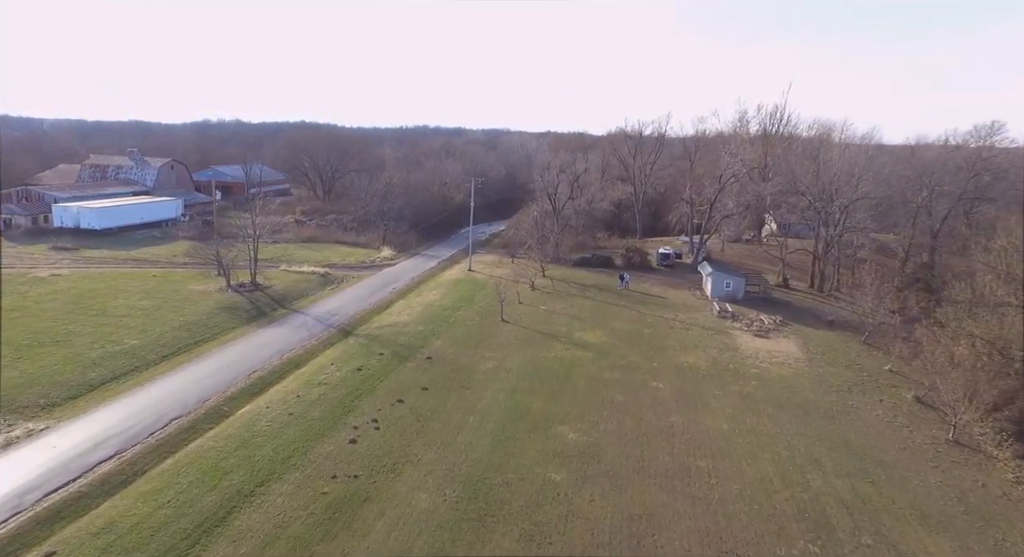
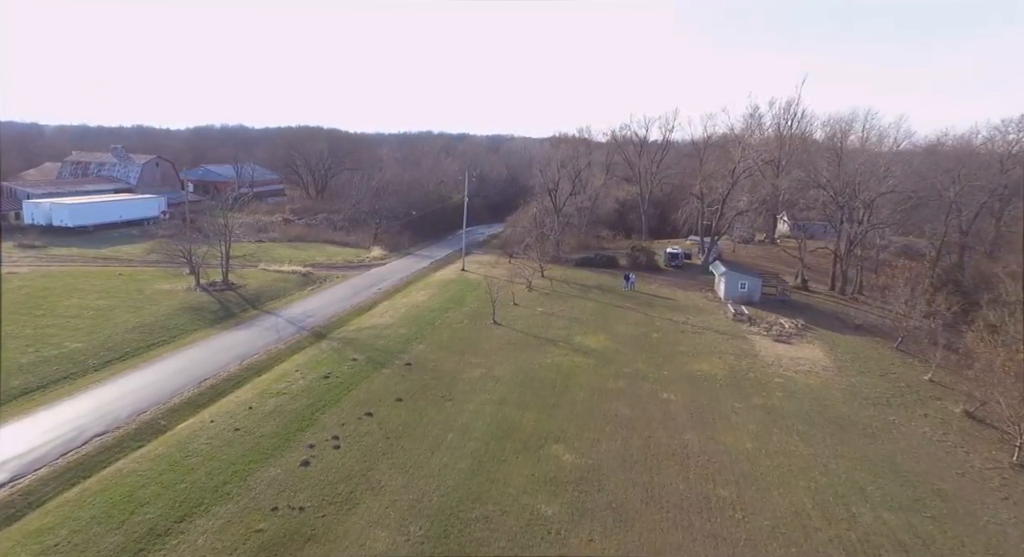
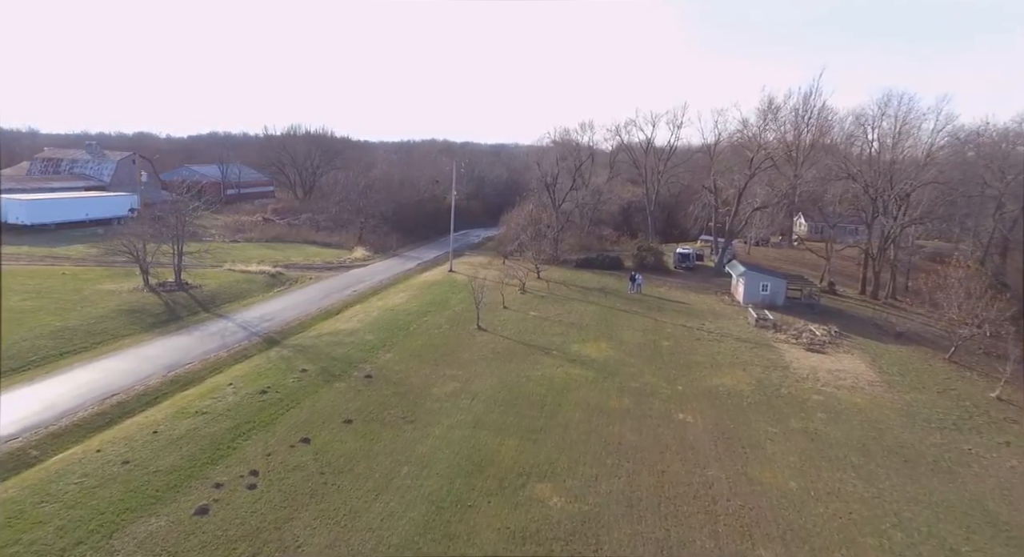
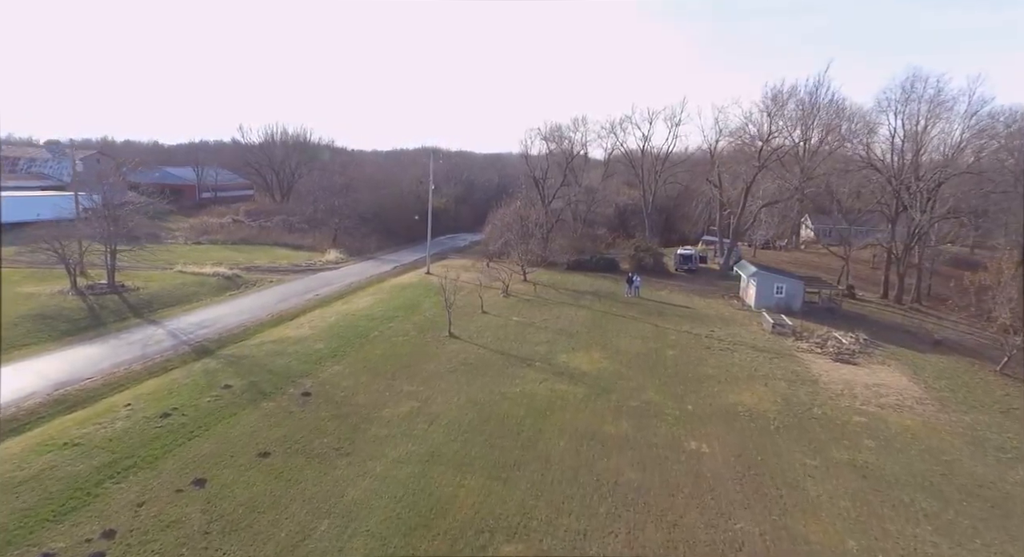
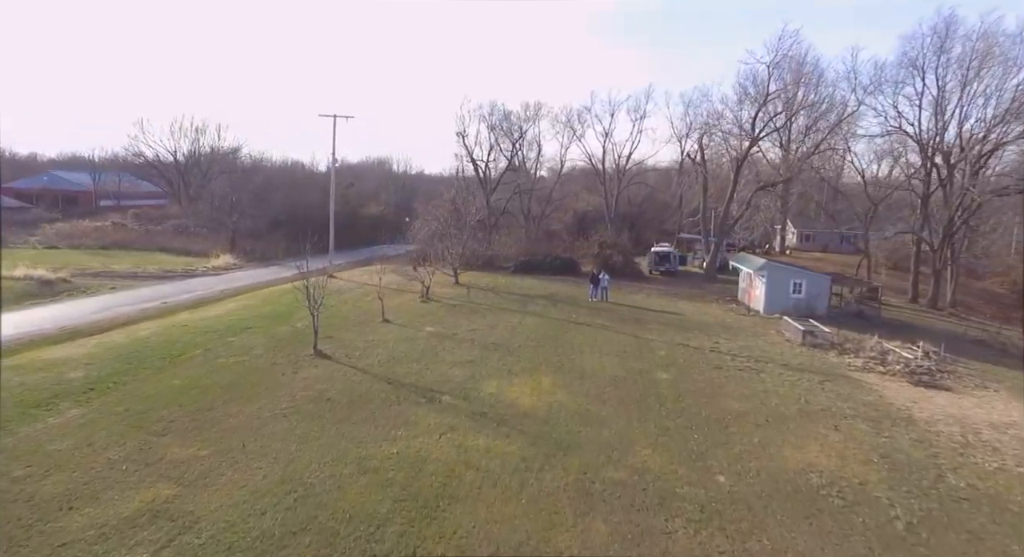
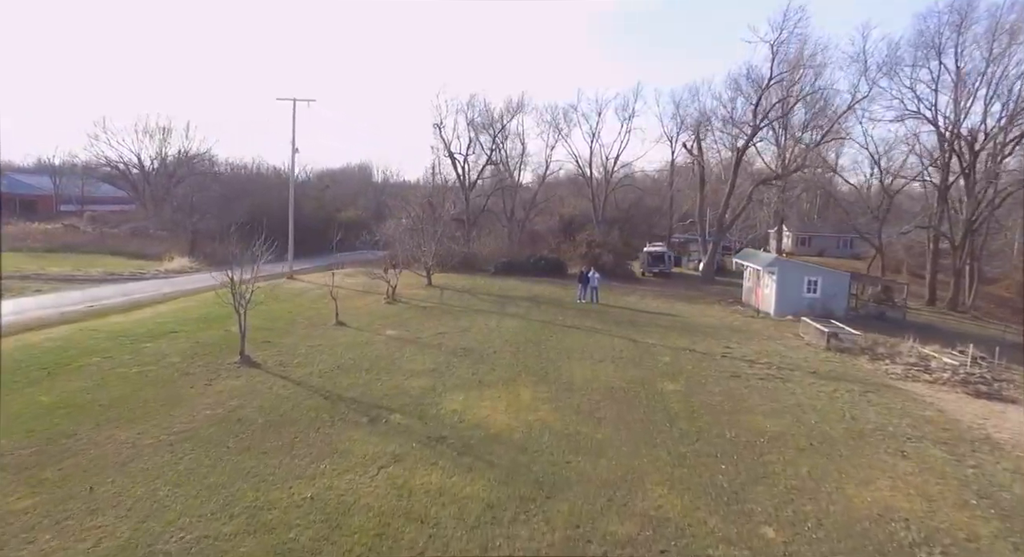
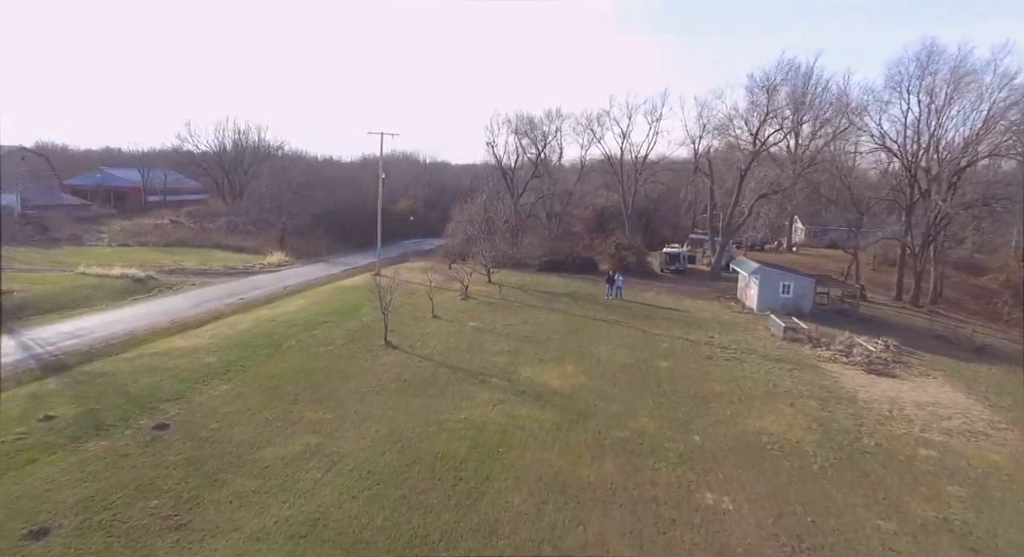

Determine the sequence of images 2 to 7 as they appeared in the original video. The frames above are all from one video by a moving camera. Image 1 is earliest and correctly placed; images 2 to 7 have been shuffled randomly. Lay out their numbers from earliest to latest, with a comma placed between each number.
2, 3, 4, 7, 5, 6
